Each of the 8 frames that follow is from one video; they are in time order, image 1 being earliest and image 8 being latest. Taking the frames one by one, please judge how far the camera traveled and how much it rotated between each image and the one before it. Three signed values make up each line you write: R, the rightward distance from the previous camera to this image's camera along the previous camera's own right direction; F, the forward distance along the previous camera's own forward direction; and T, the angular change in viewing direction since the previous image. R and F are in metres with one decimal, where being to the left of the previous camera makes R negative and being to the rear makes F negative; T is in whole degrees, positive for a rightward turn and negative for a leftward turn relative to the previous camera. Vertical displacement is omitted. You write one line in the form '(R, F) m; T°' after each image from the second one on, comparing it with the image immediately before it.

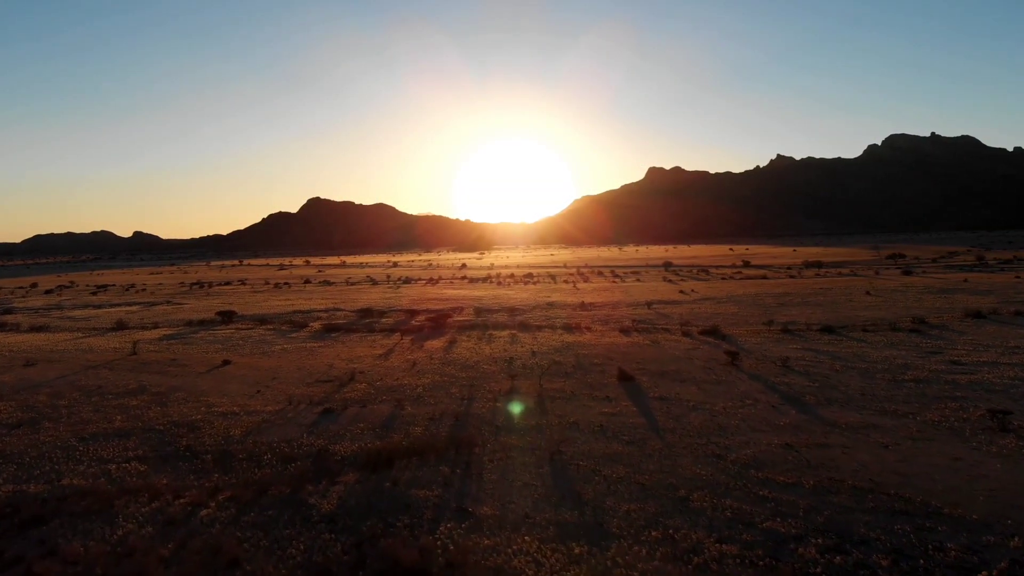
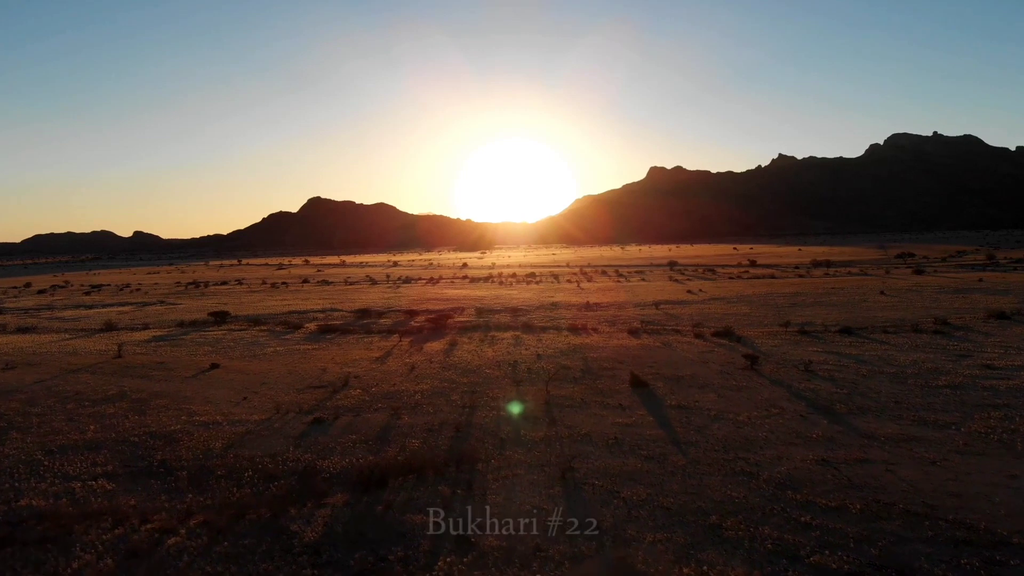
(-0.1, +1.5) m; 0°
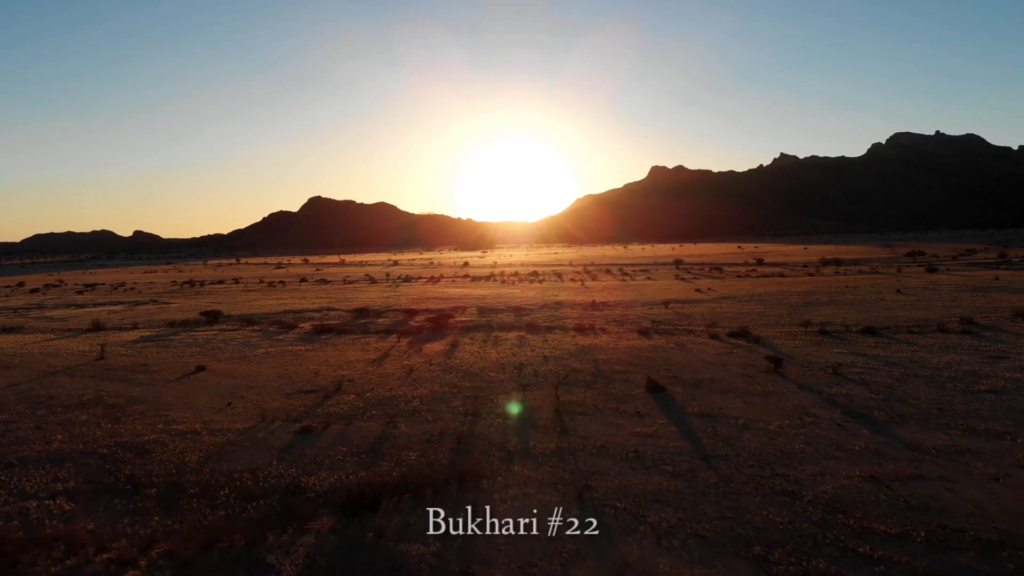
(-0.1, +1.5) m; 0°
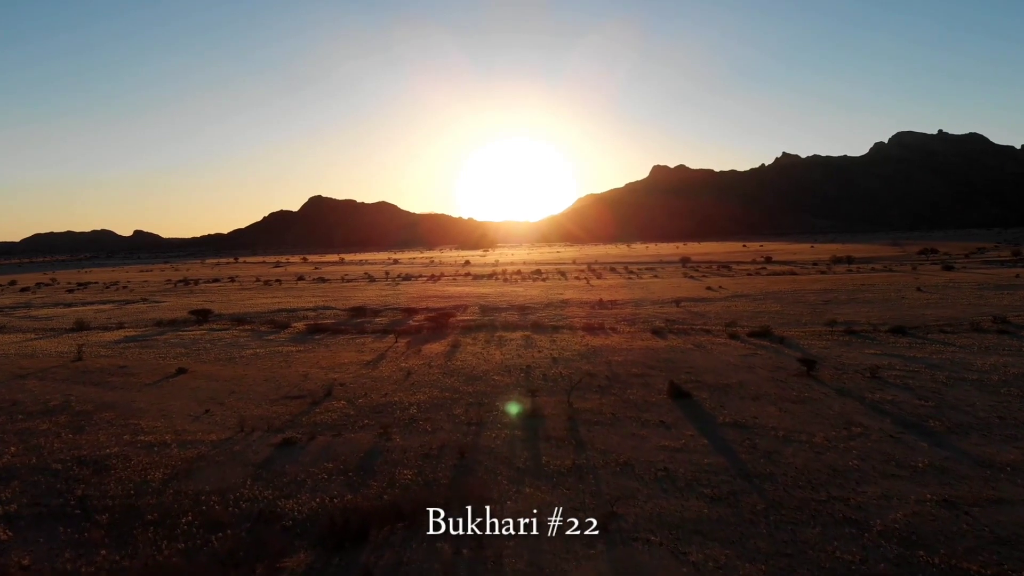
(-0.2, +1.8) m; 0°
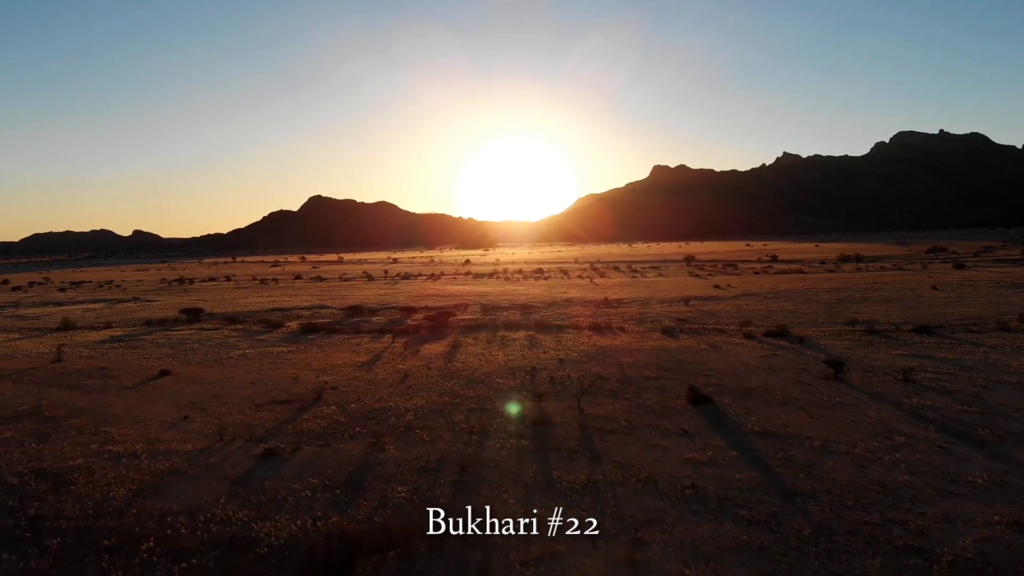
(-0.1, +1.3) m; 0°
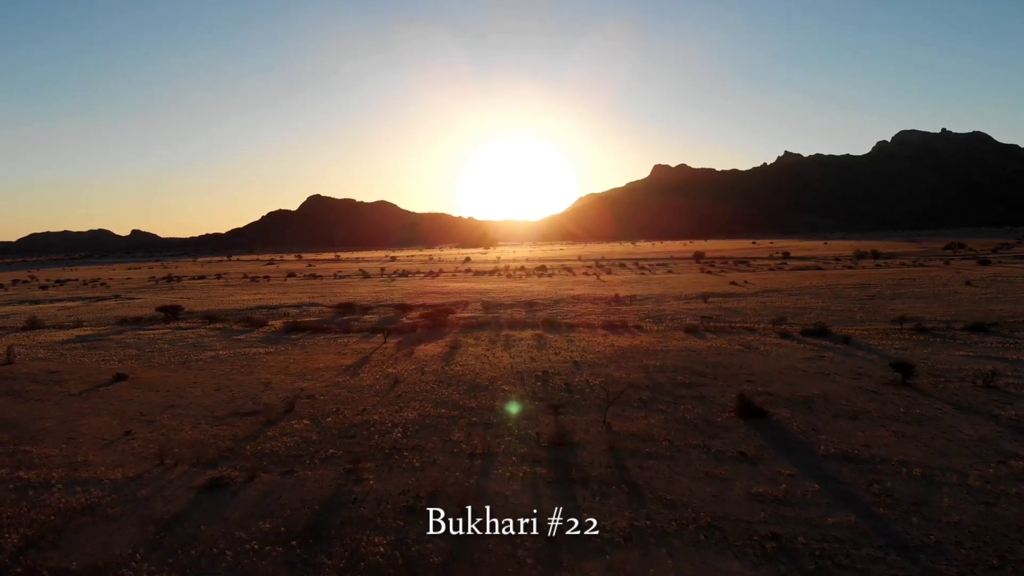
(-0.2, +2.7) m; 0°
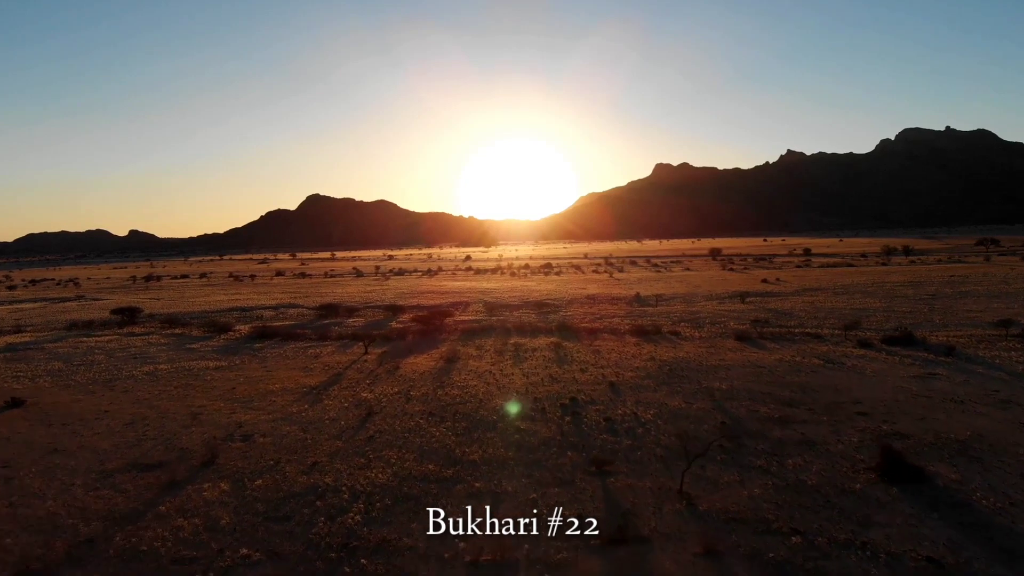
(-0.2, +4.3) m; 0°
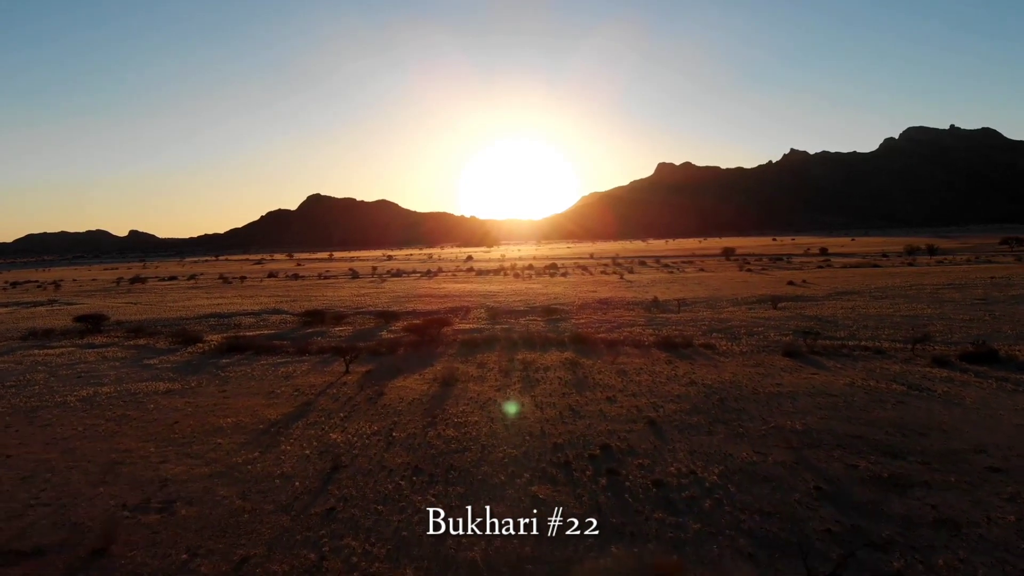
(-0.1, +2.8) m; 0°
